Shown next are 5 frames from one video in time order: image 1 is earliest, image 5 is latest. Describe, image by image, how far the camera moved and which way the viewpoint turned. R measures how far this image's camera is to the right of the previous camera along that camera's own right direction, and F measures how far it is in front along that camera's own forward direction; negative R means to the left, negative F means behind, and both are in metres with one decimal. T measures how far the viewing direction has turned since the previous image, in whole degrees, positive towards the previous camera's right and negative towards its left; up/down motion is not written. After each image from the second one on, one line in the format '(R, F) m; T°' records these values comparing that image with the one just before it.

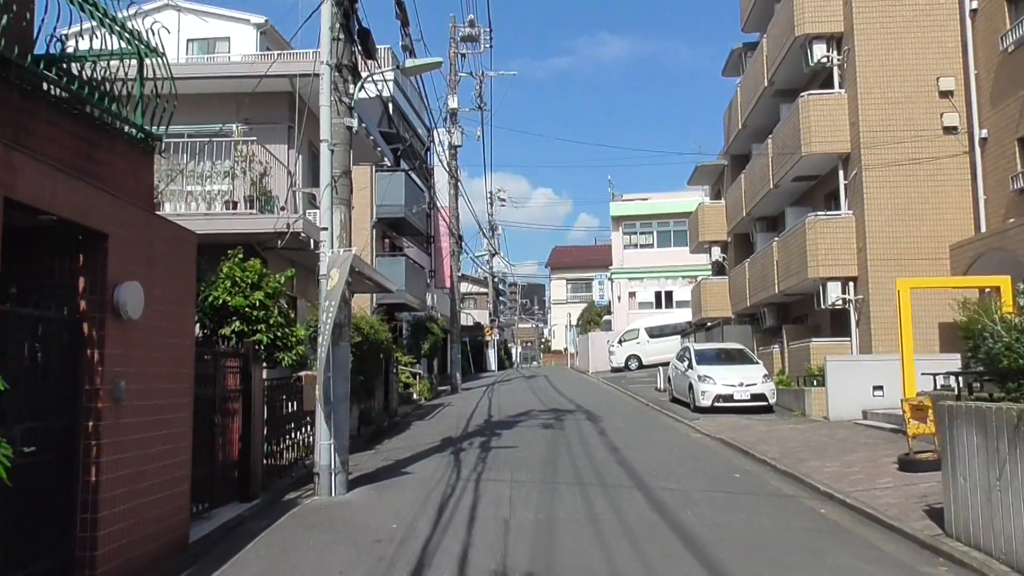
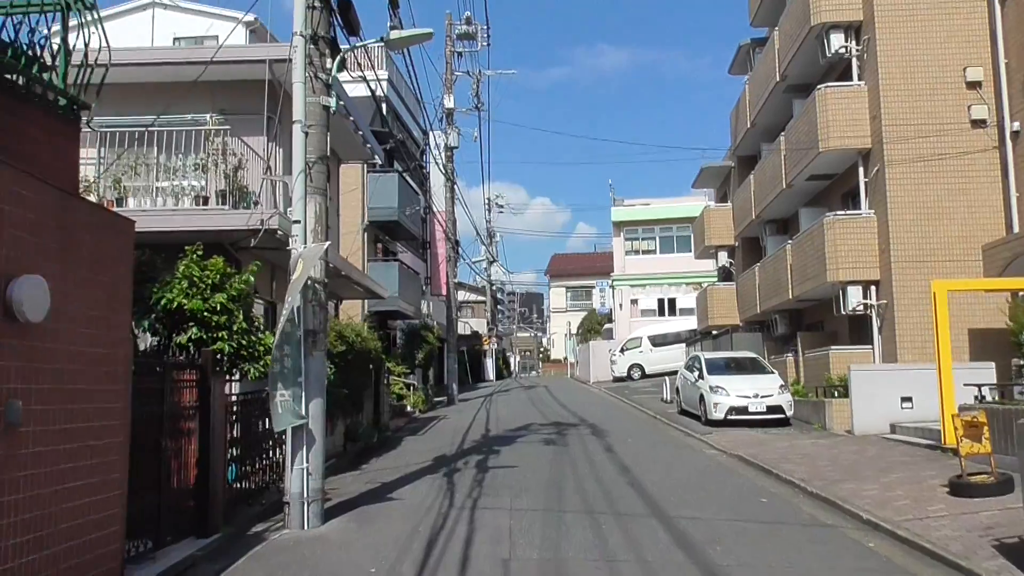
(0.0, +1.3) m; 0°
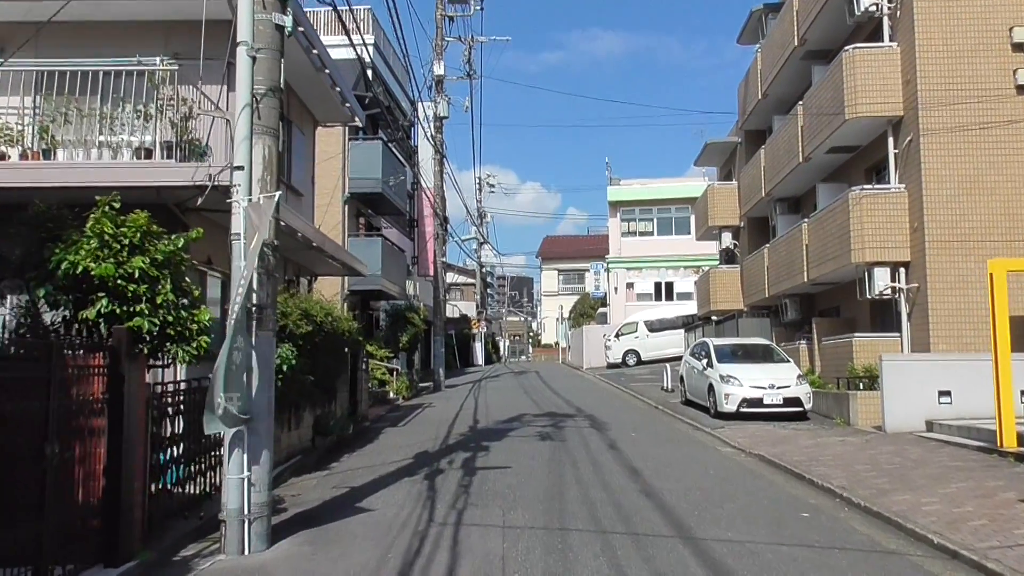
(-0.1, +1.8) m; +1°
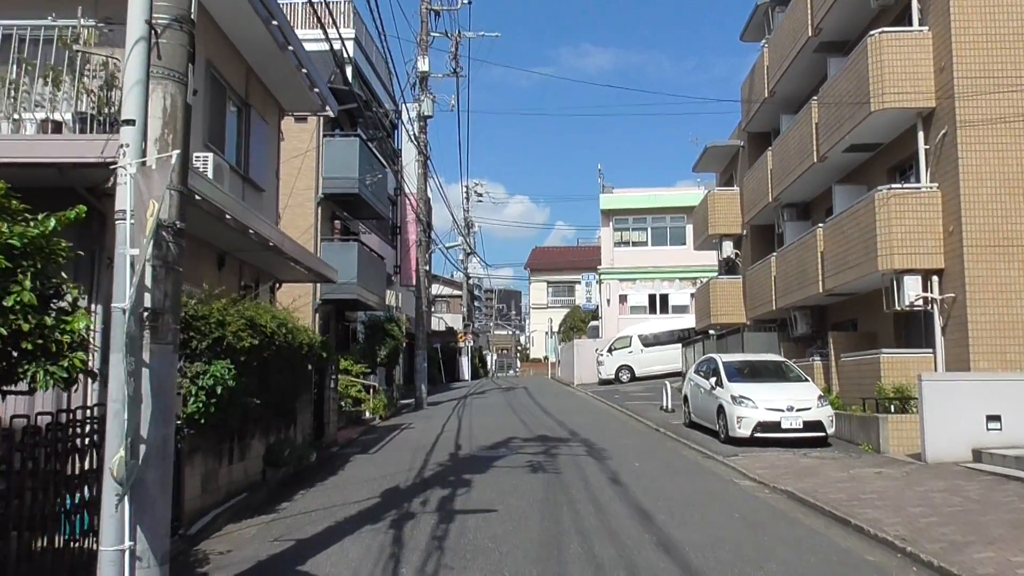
(0.0, +1.8) m; +1°
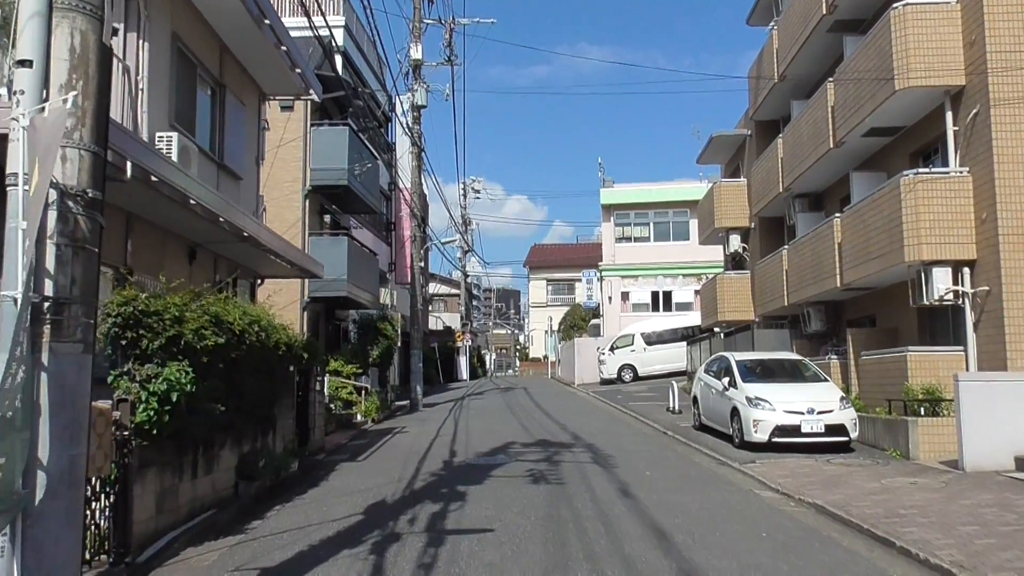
(0.0, +1.1) m; 0°
